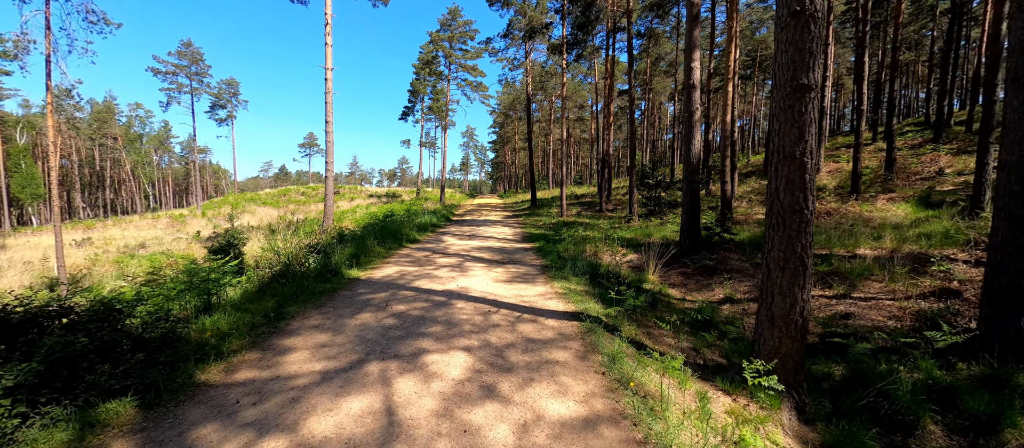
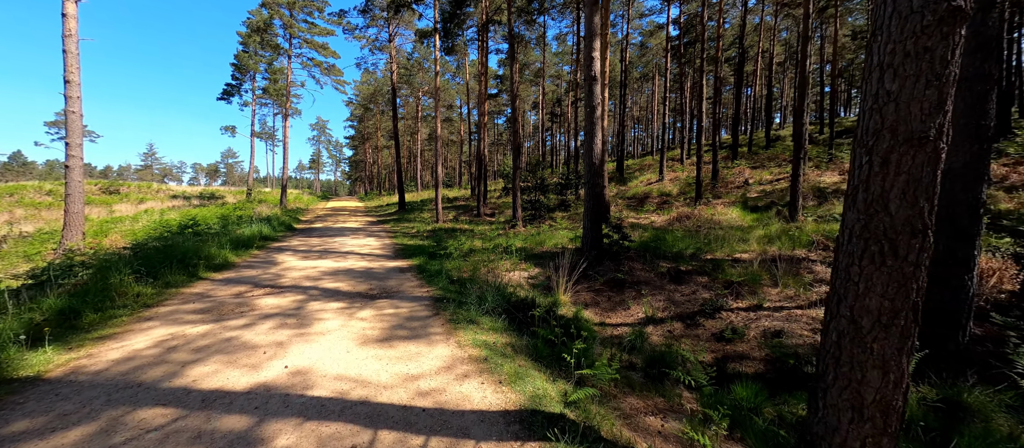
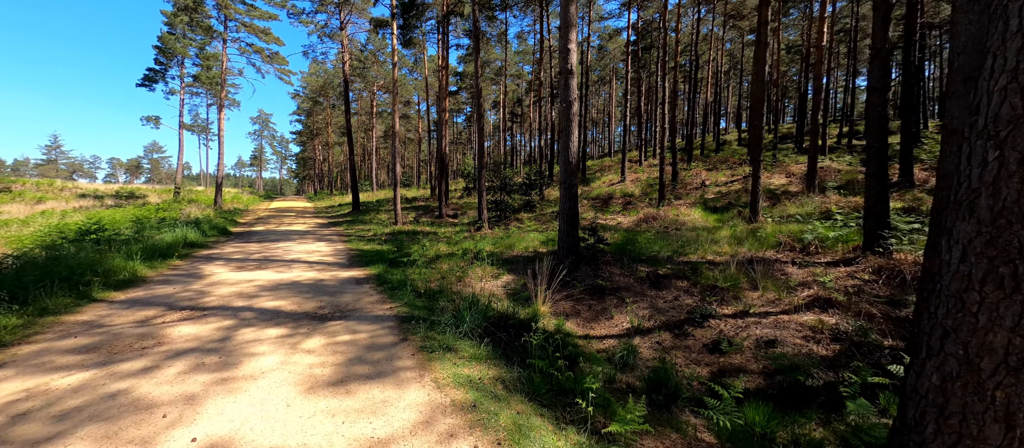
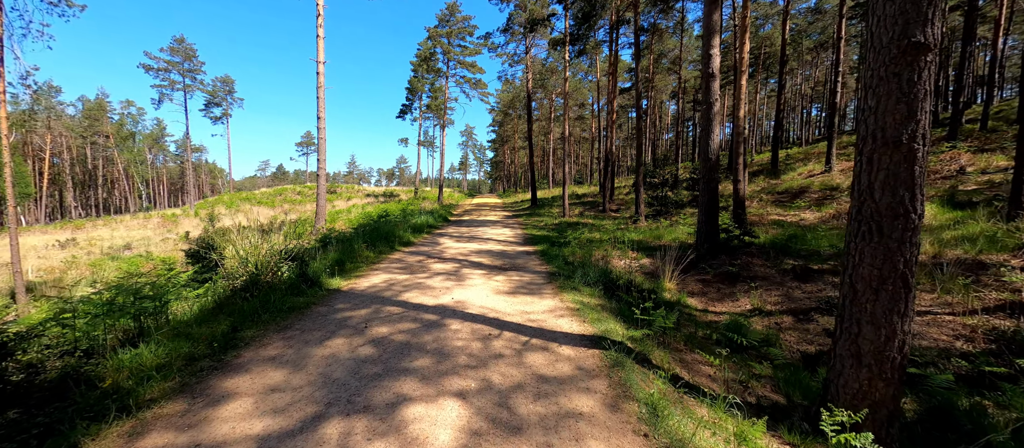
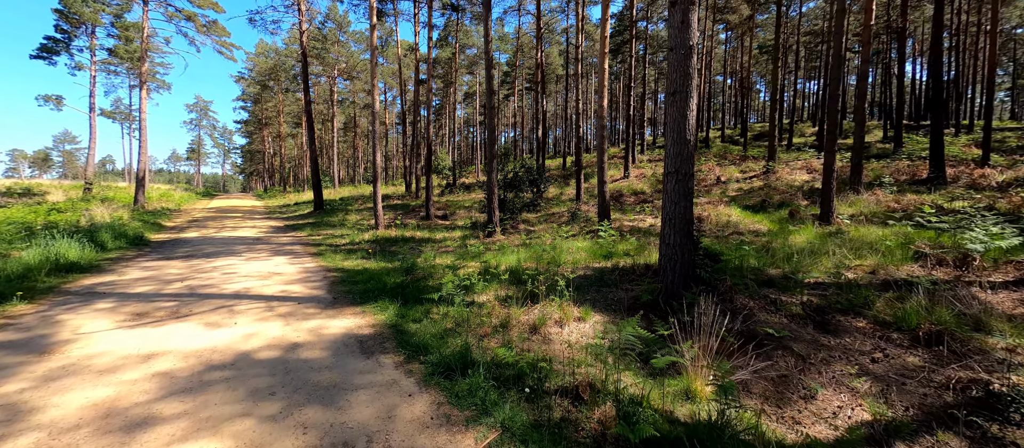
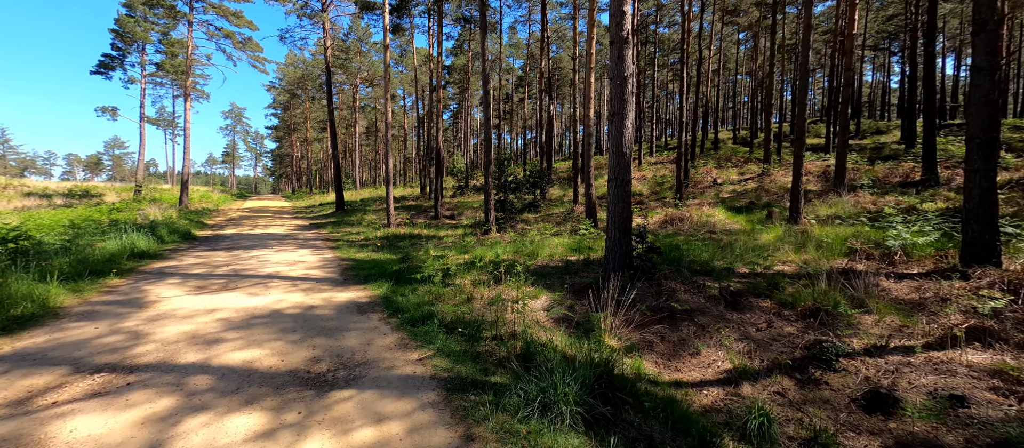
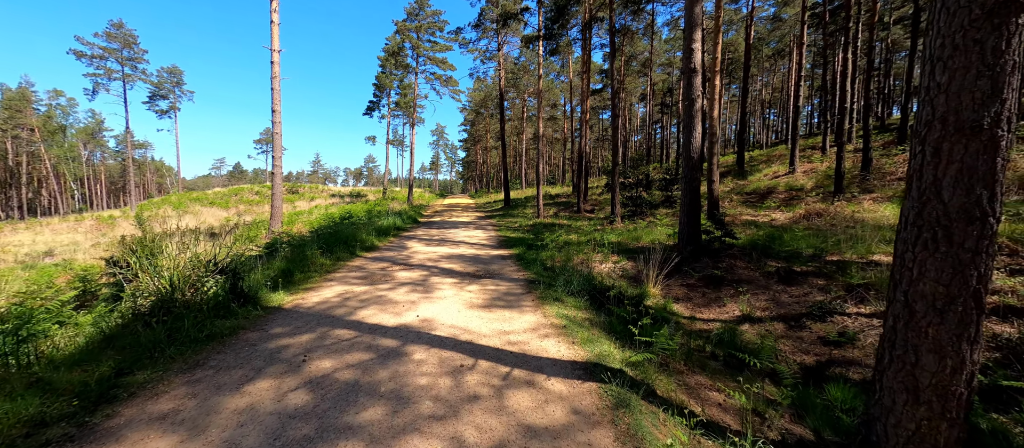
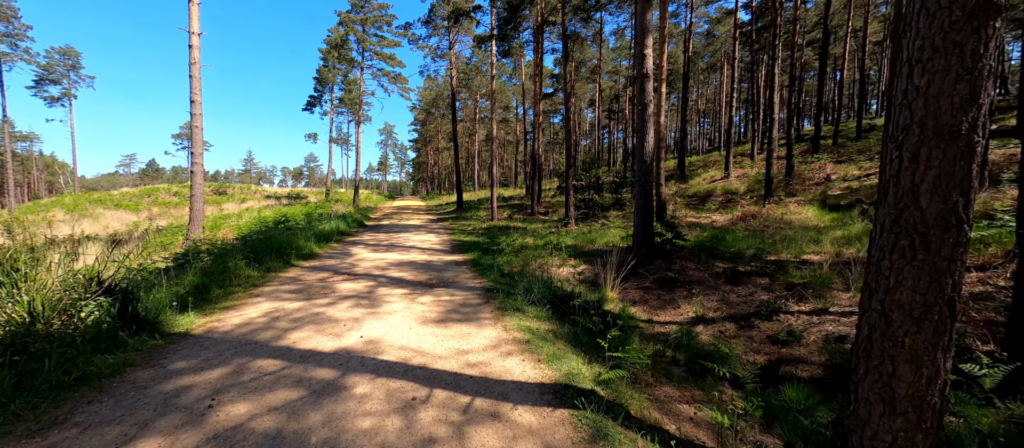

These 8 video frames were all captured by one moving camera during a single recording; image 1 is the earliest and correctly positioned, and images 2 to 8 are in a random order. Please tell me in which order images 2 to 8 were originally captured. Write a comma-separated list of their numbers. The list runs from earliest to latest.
4, 7, 8, 2, 3, 6, 5
